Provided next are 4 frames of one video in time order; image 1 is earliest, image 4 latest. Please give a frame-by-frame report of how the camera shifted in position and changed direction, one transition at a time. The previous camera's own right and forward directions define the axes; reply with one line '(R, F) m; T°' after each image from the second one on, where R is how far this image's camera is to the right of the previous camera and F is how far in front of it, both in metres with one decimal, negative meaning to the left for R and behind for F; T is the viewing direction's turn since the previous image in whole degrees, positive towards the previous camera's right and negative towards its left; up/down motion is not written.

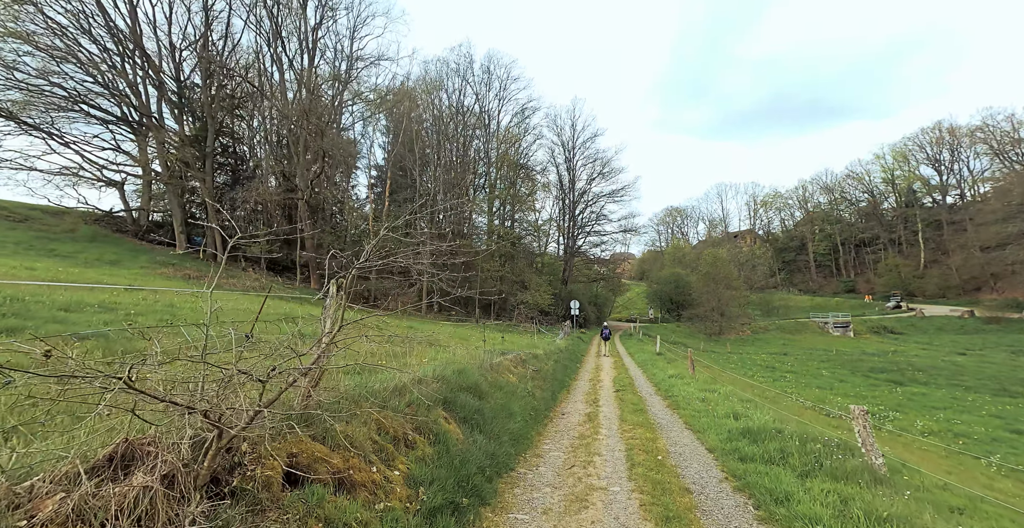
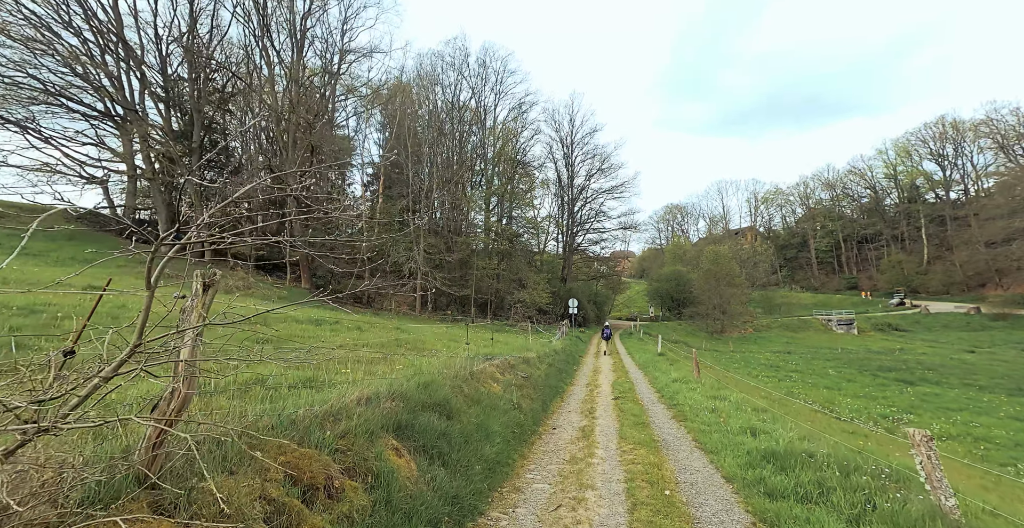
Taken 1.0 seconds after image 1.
(+0.2, +0.9) m; 0°
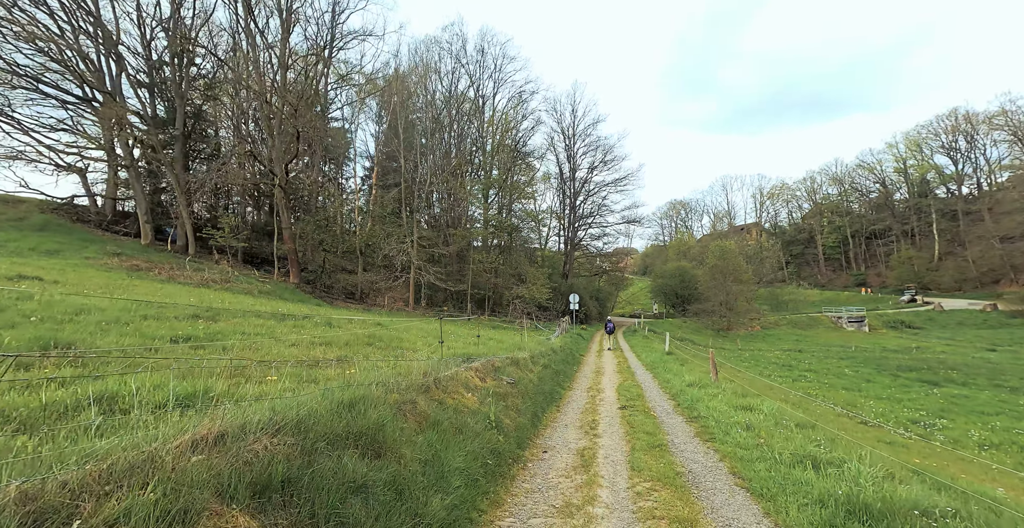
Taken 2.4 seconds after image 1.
(+0.3, +1.5) m; 0°
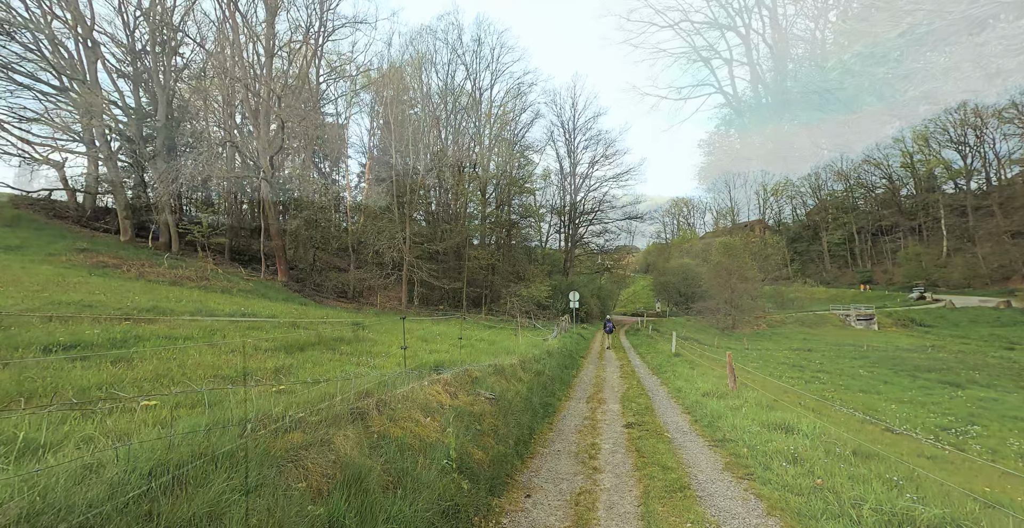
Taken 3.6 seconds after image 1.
(+0.2, +1.3) m; 0°
